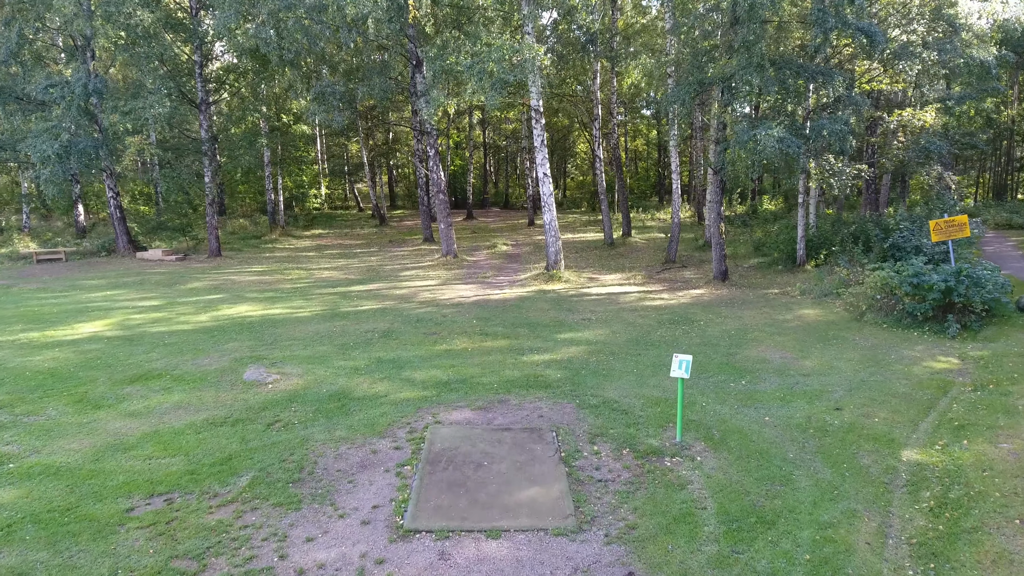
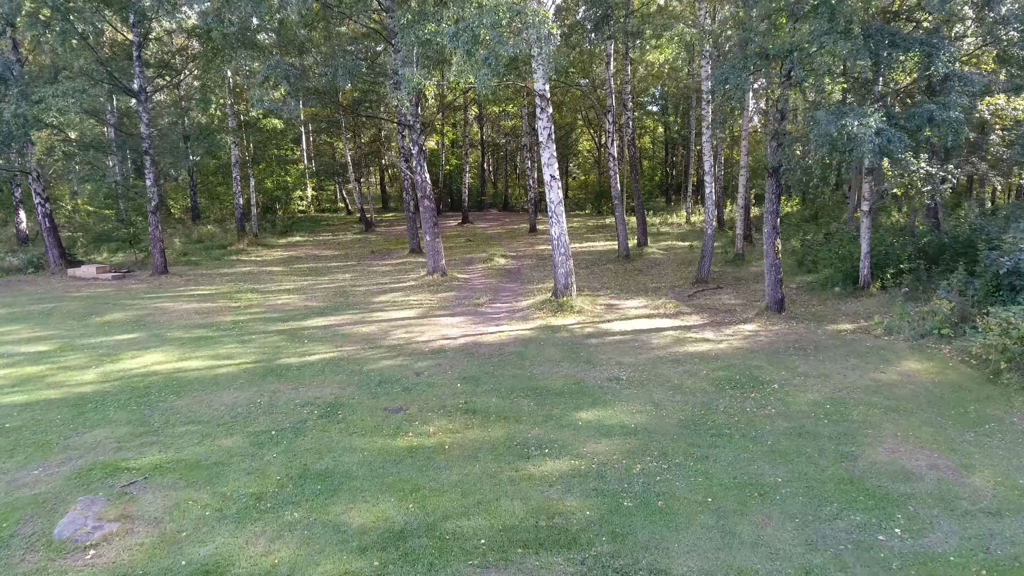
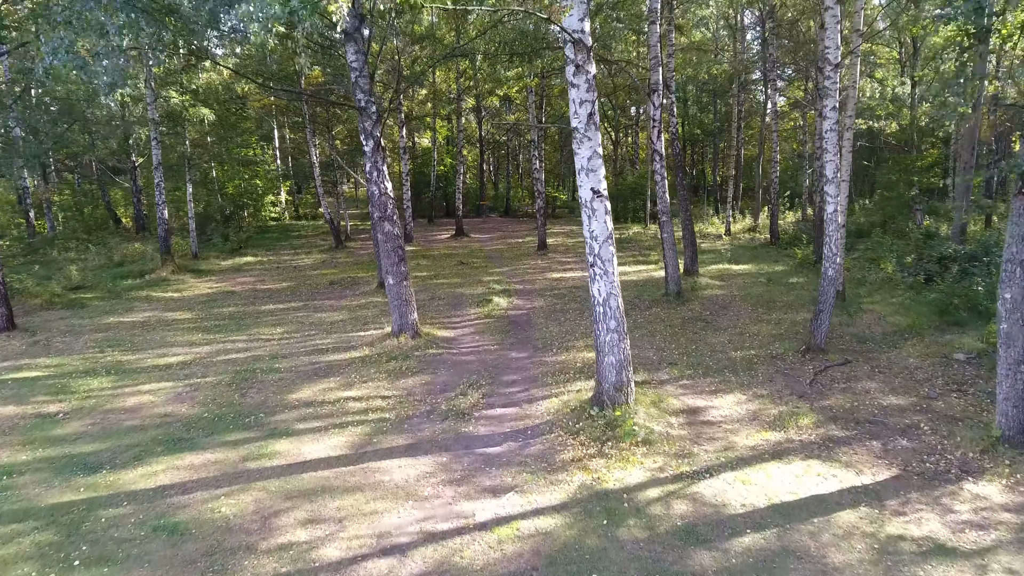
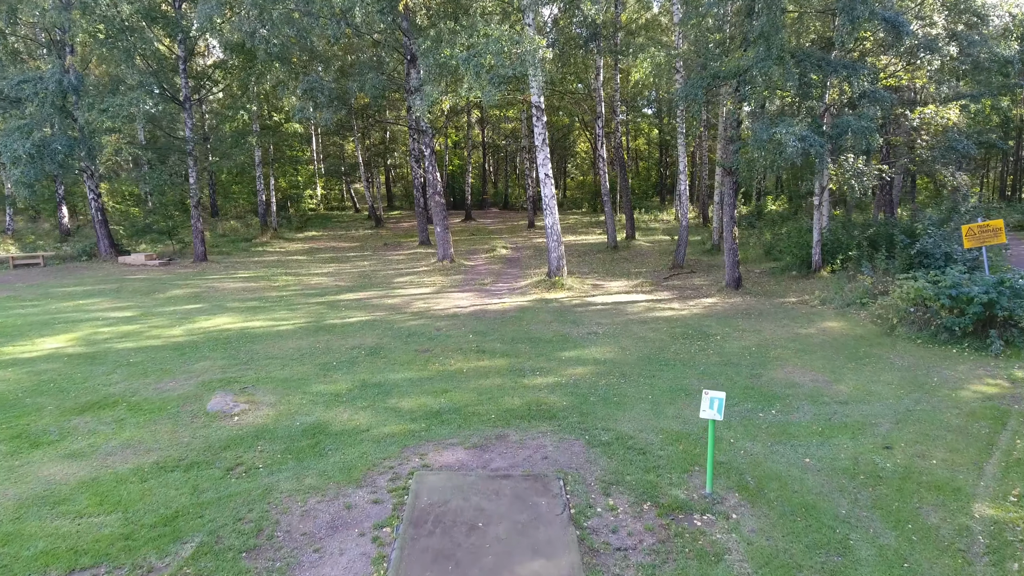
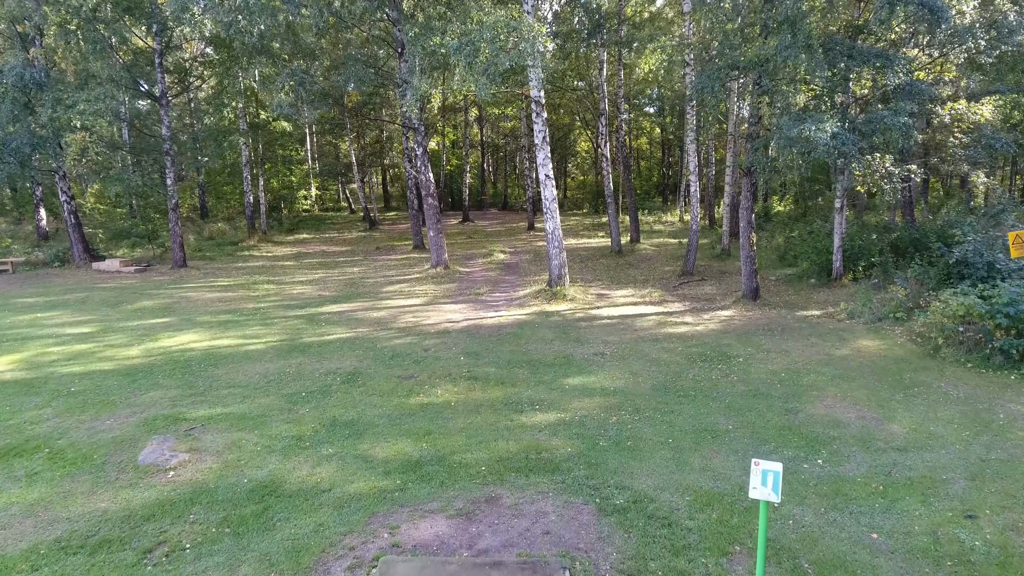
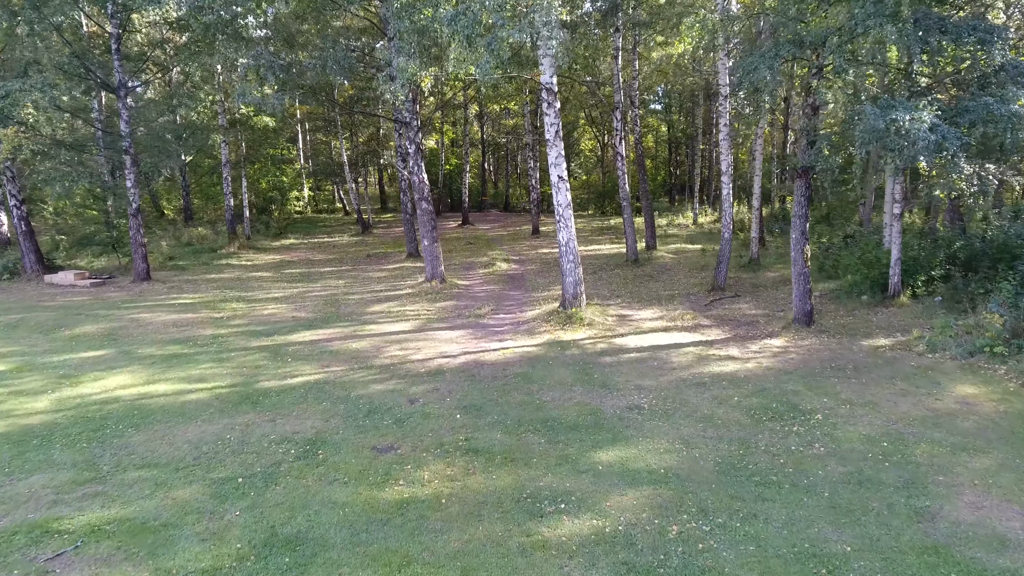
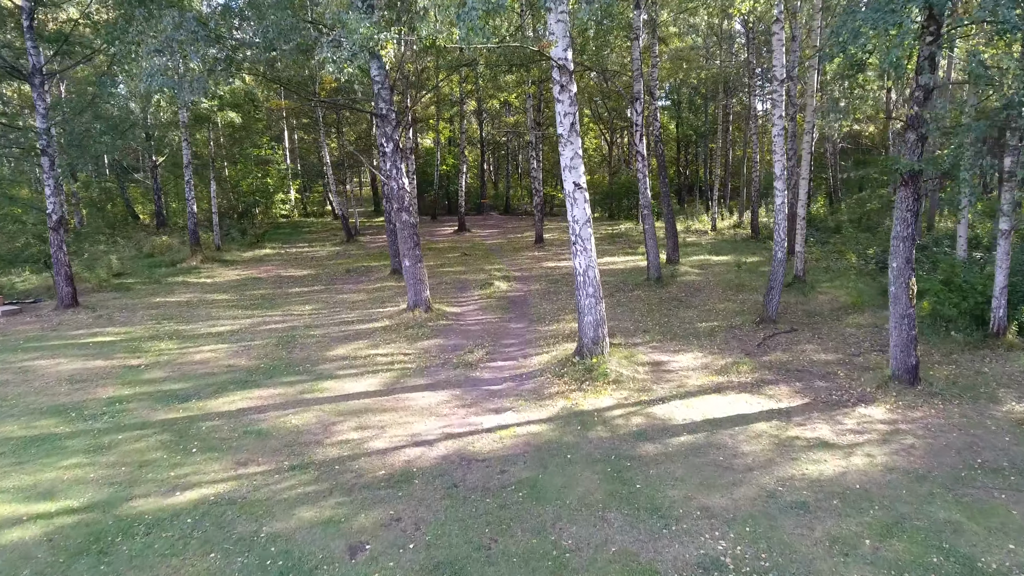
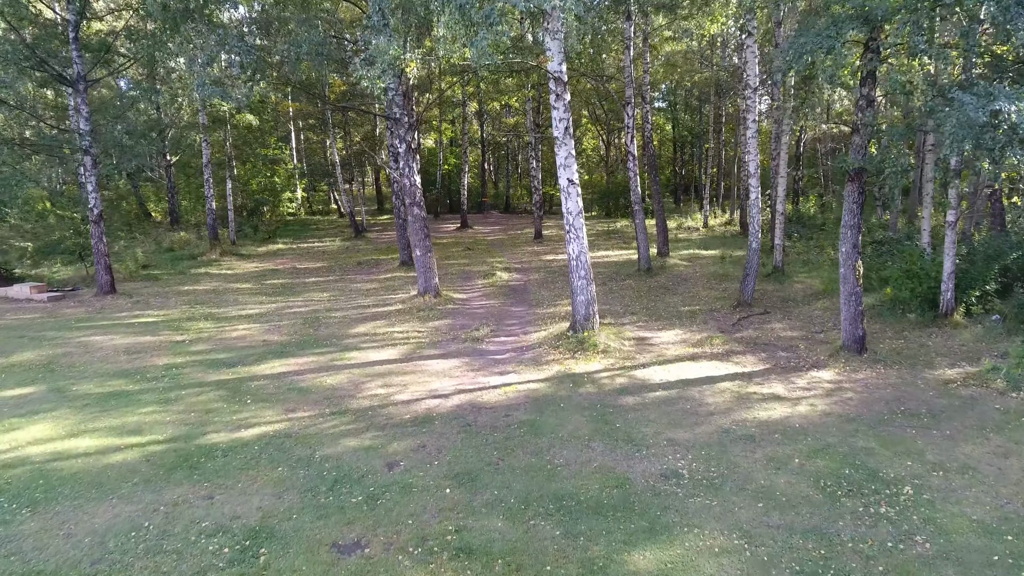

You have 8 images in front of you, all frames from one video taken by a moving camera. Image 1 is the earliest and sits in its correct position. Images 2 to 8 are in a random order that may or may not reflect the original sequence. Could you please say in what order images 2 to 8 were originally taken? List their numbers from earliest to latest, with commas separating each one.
4, 5, 2, 6, 8, 7, 3
